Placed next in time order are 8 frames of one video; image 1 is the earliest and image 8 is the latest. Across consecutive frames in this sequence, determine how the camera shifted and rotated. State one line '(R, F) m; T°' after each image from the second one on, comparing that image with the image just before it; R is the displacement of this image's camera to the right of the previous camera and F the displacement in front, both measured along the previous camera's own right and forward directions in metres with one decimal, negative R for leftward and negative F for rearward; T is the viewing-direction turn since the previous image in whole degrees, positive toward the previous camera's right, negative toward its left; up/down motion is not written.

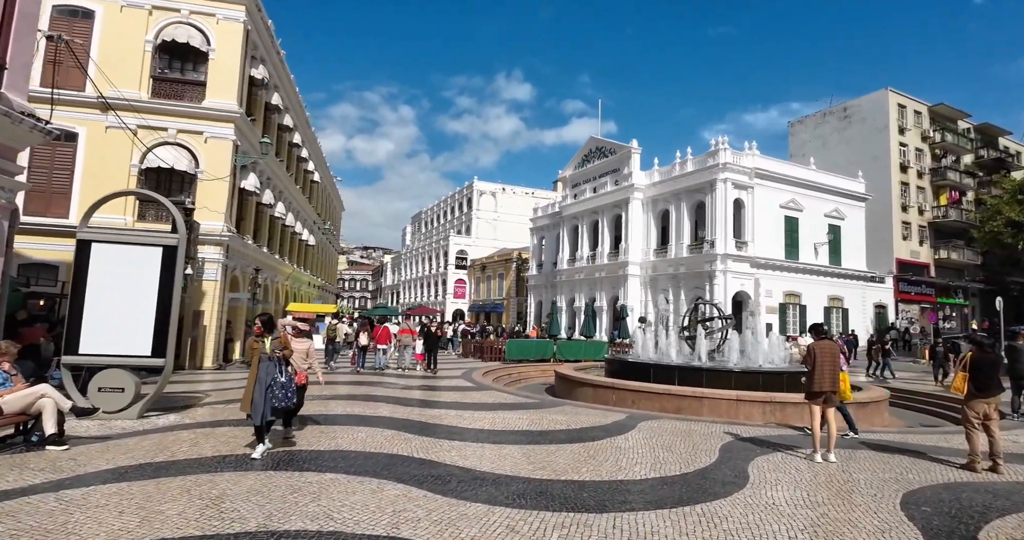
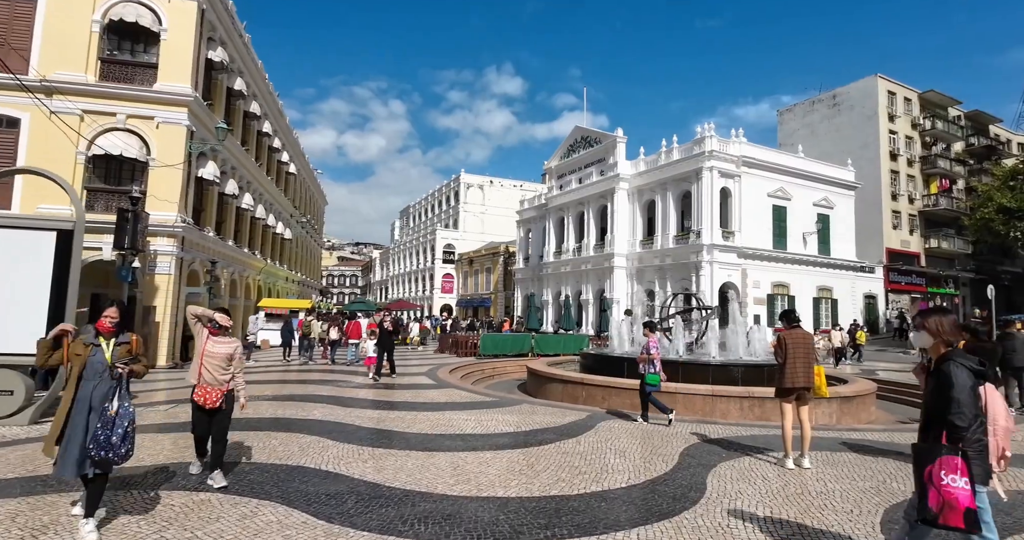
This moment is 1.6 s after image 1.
(+0.6, +0.8) m; +1°
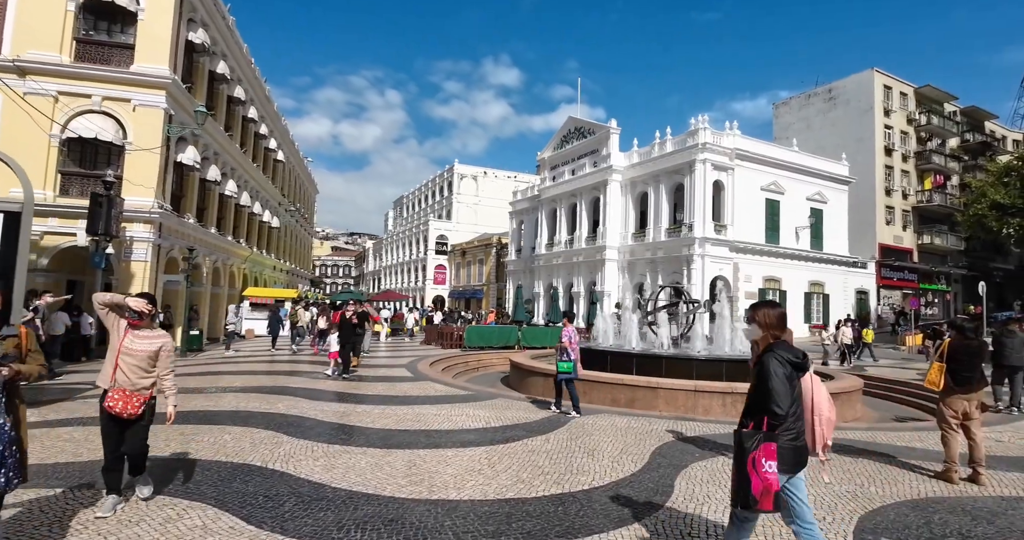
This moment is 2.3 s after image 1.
(+0.3, +0.3) m; 0°
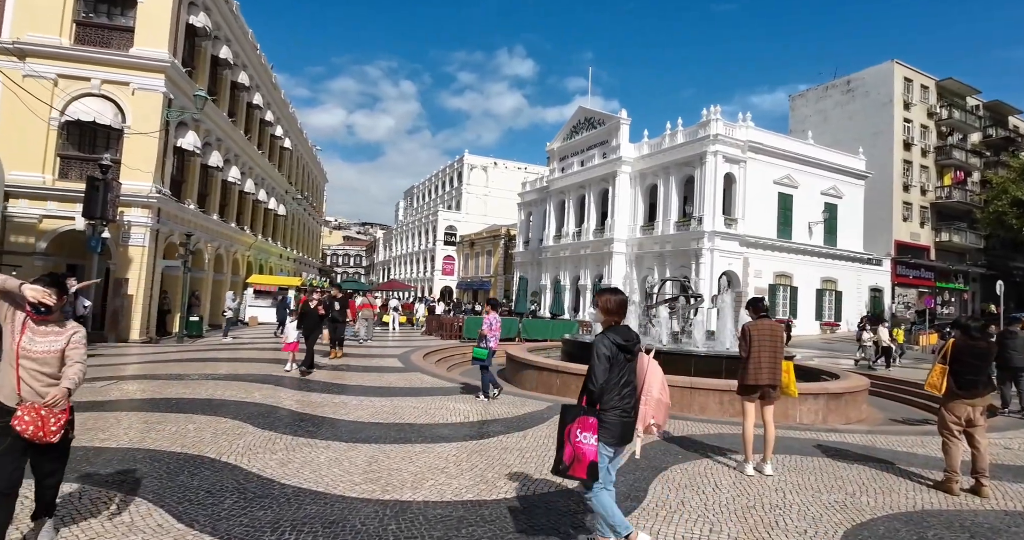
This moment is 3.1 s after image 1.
(+0.3, +0.3) m; -1°
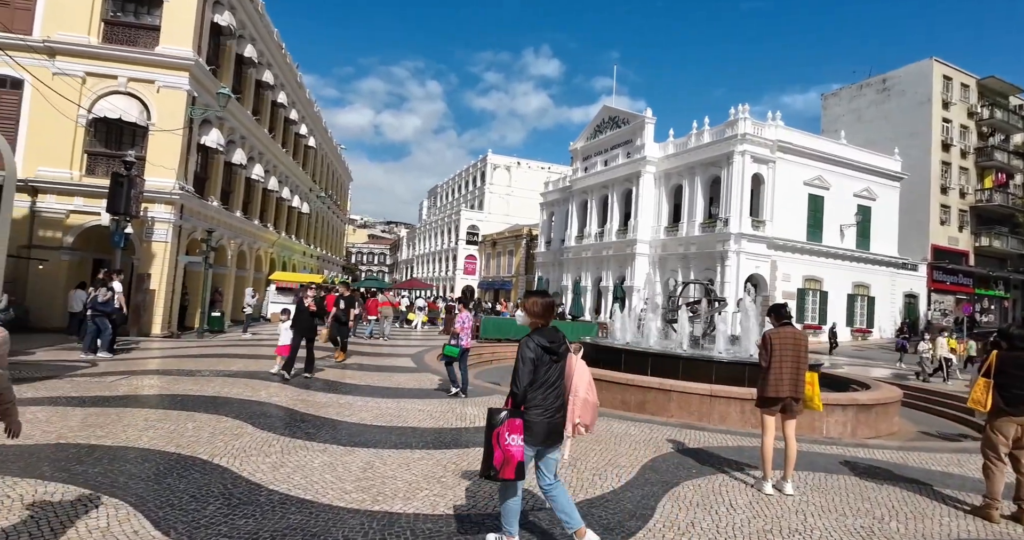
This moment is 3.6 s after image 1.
(+0.2, +0.2) m; -2°
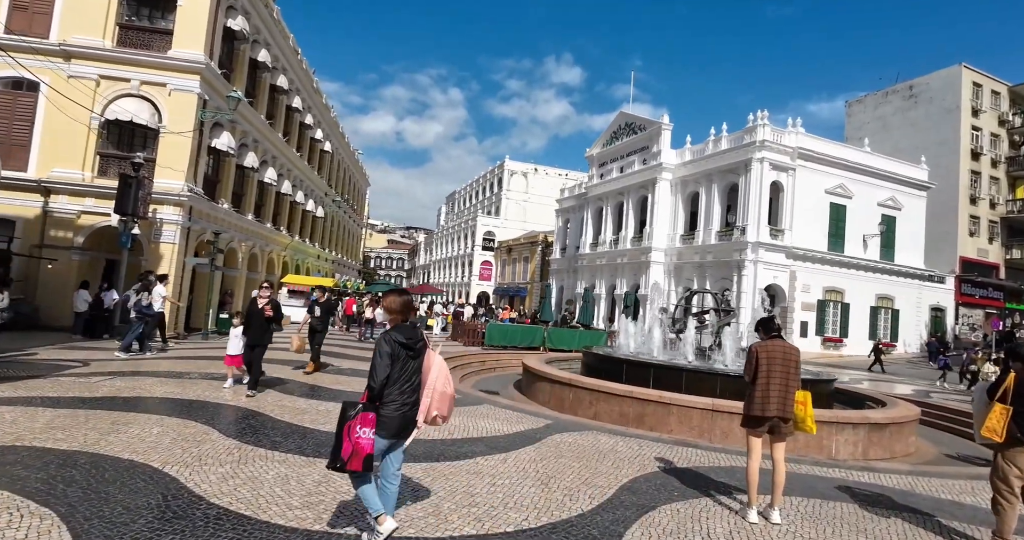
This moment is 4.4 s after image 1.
(+0.4, +0.3) m; -2°
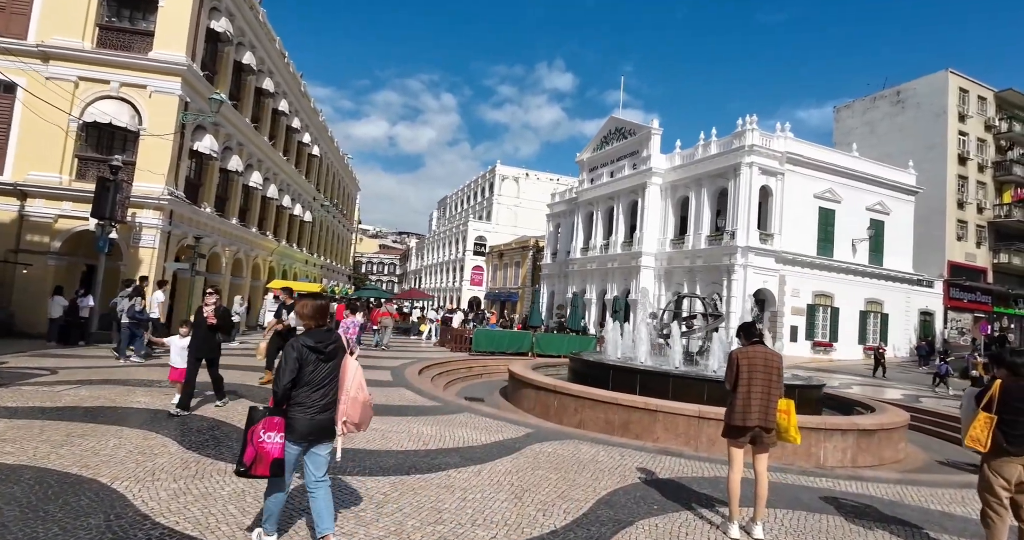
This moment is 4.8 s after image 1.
(+0.2, +0.2) m; +1°
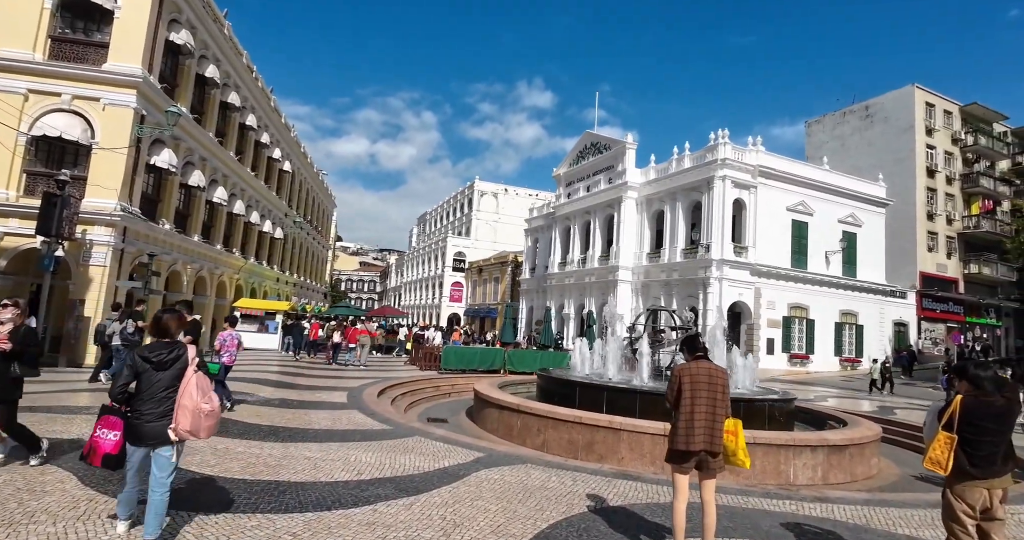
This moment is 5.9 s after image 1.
(+0.4, +0.4) m; +2°
